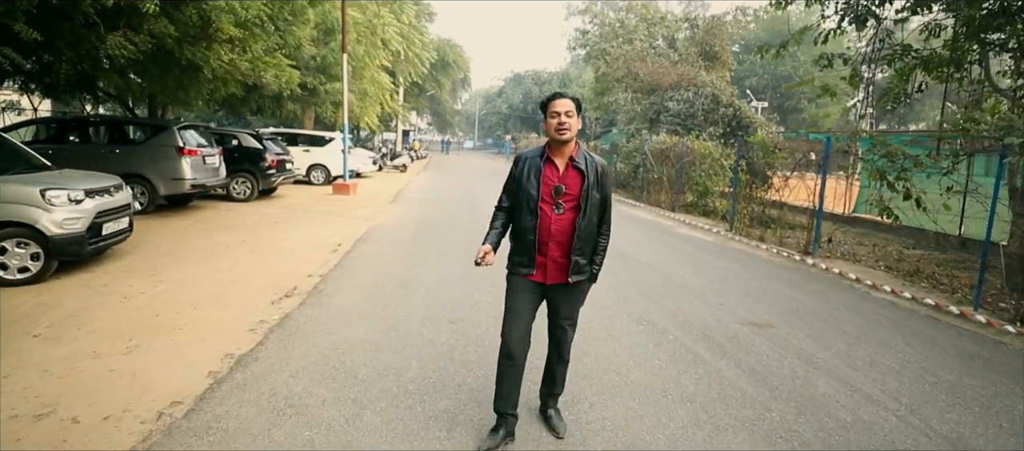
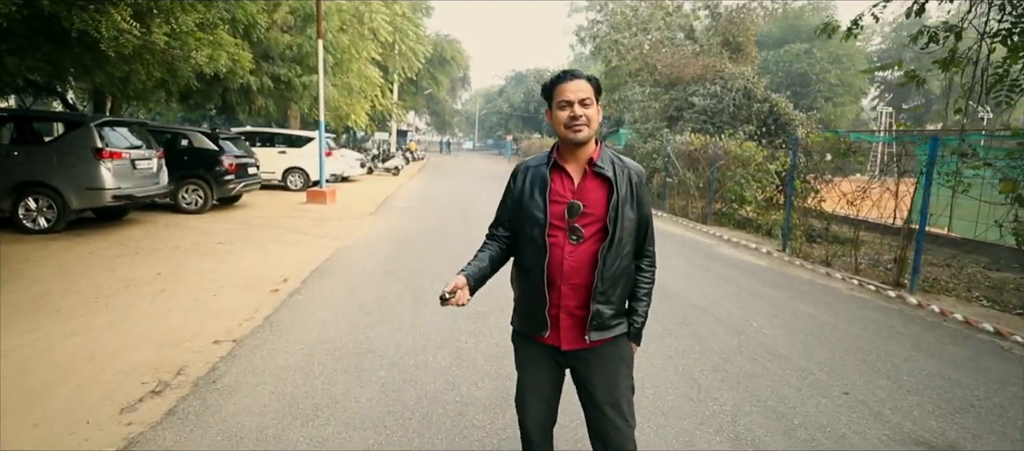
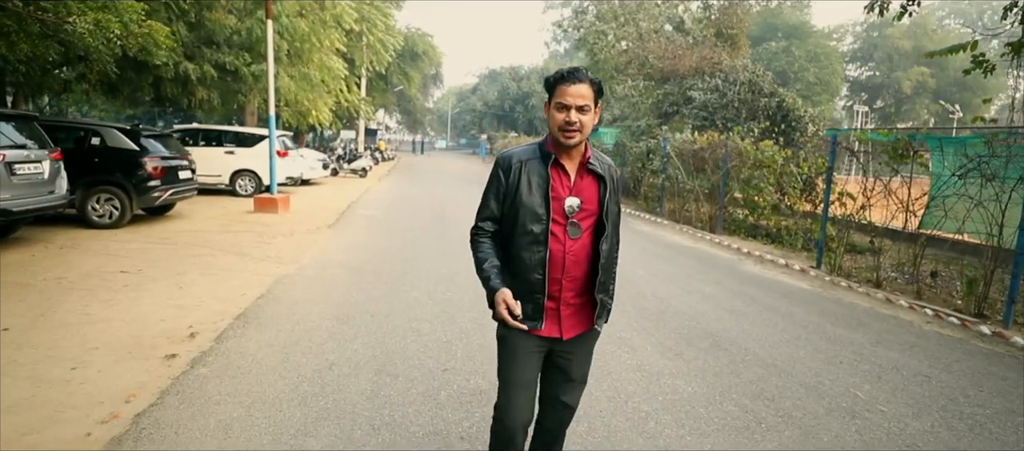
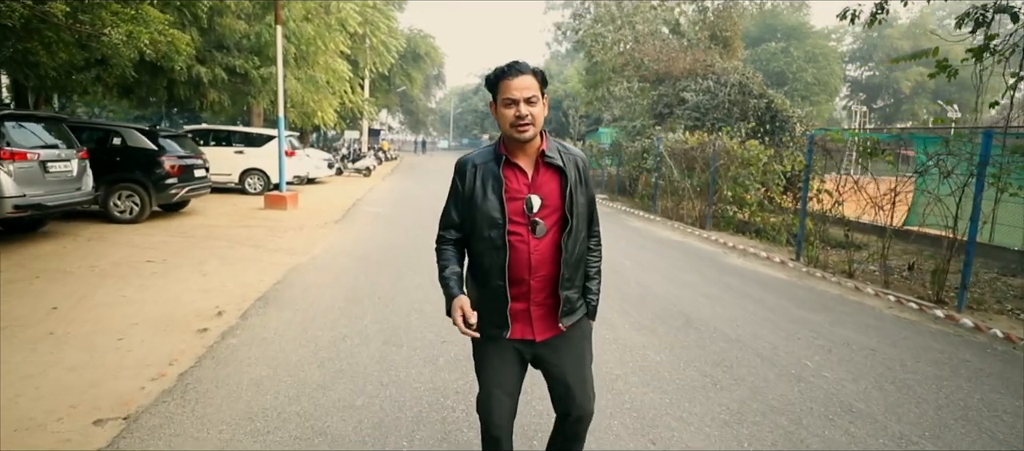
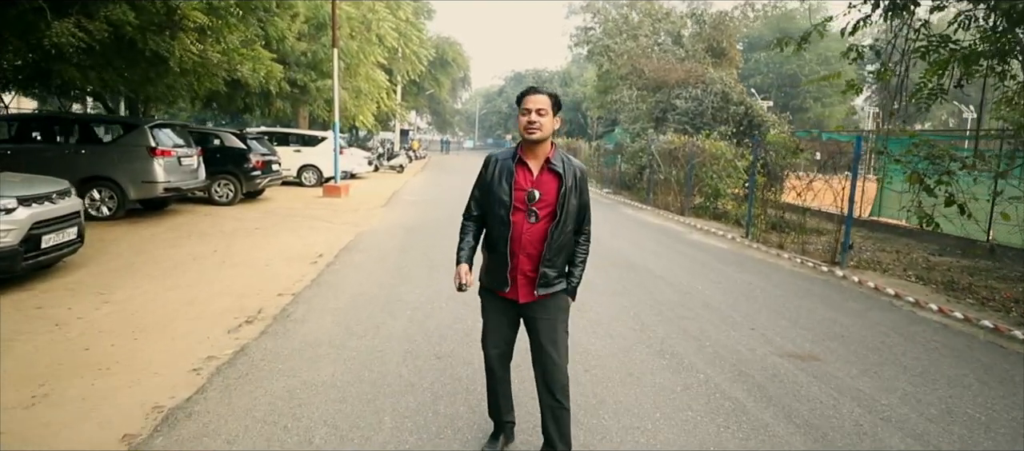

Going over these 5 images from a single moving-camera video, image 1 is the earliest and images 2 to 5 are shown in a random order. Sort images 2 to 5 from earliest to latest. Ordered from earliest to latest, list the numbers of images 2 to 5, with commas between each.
5, 2, 4, 3
